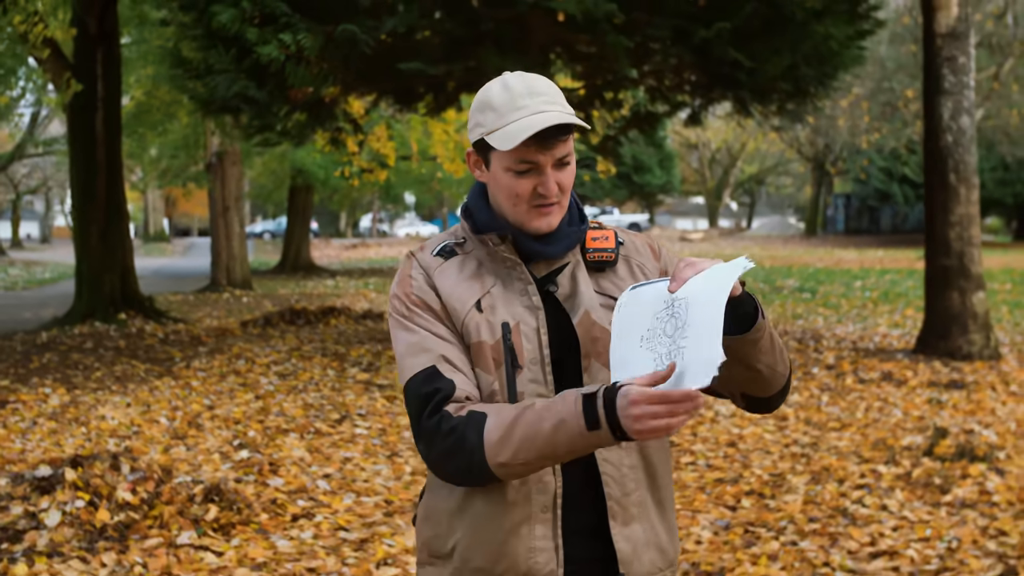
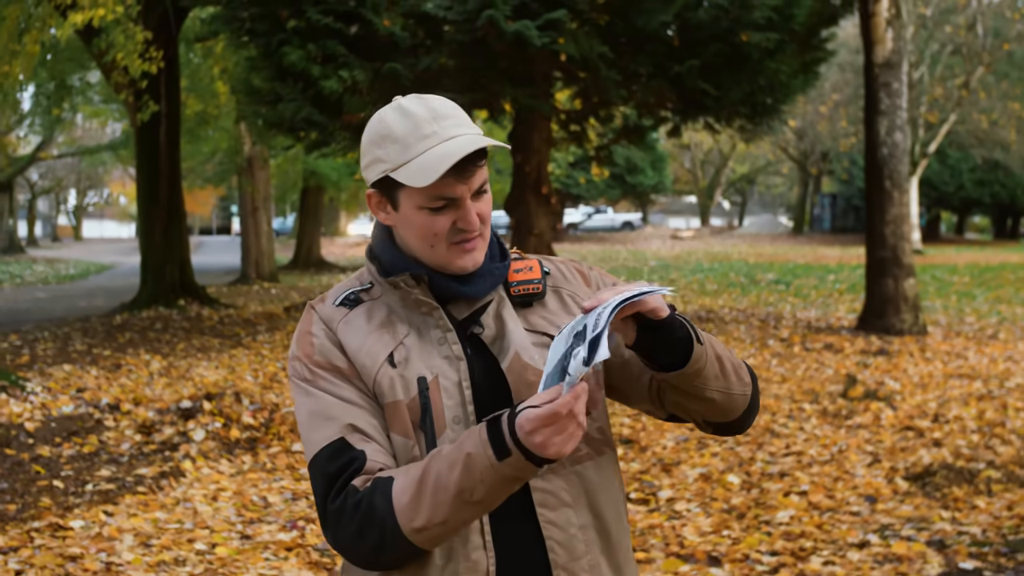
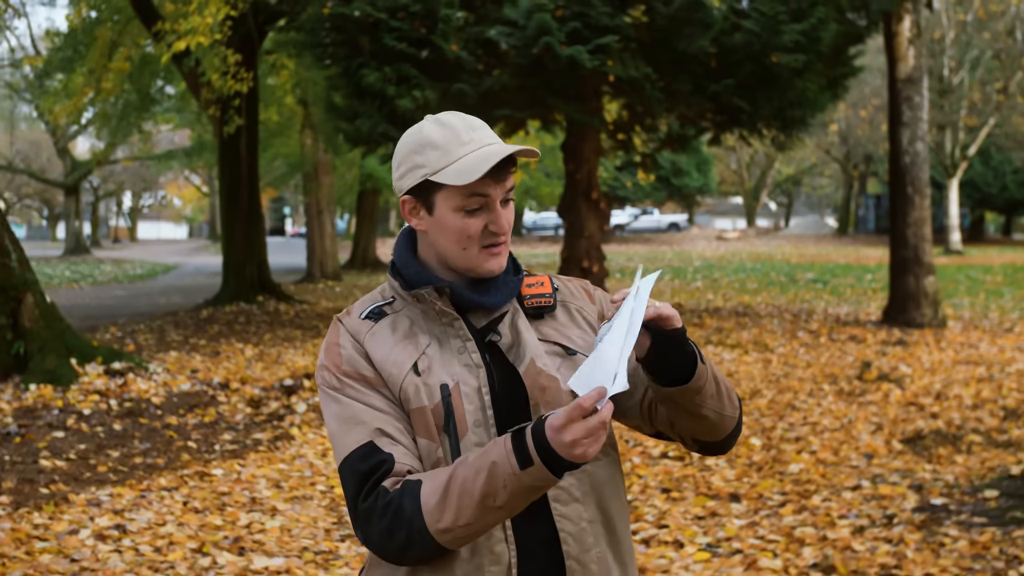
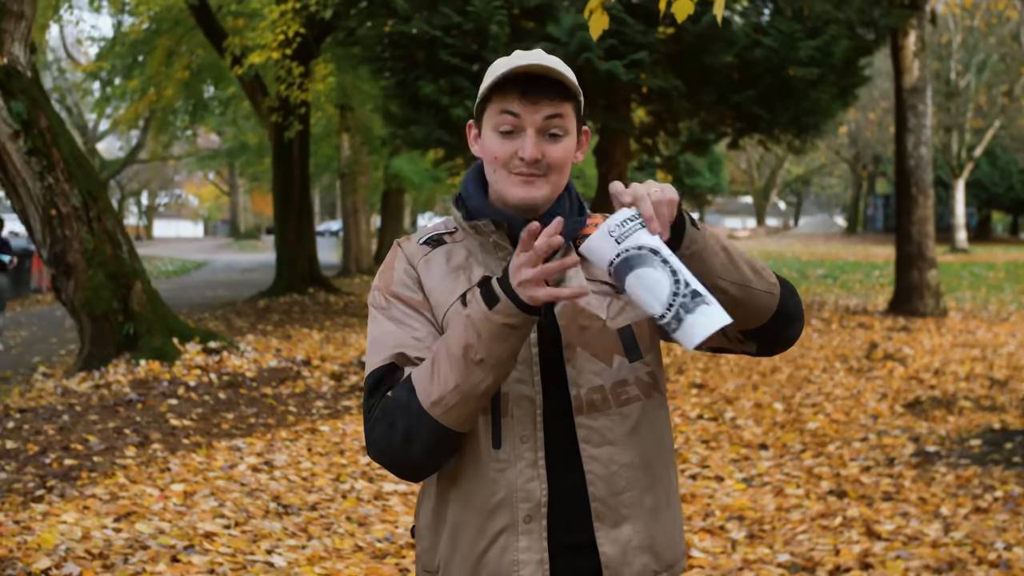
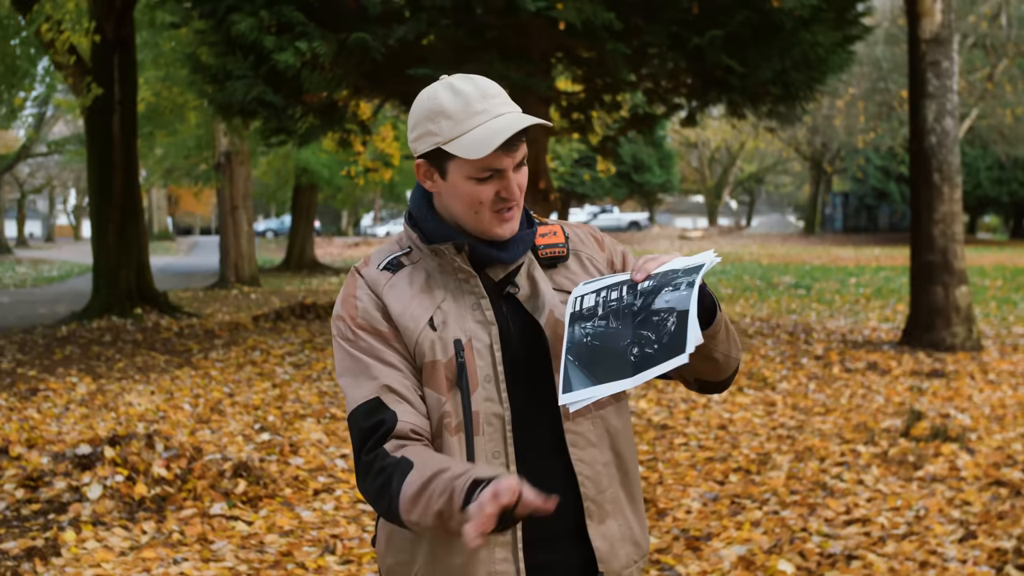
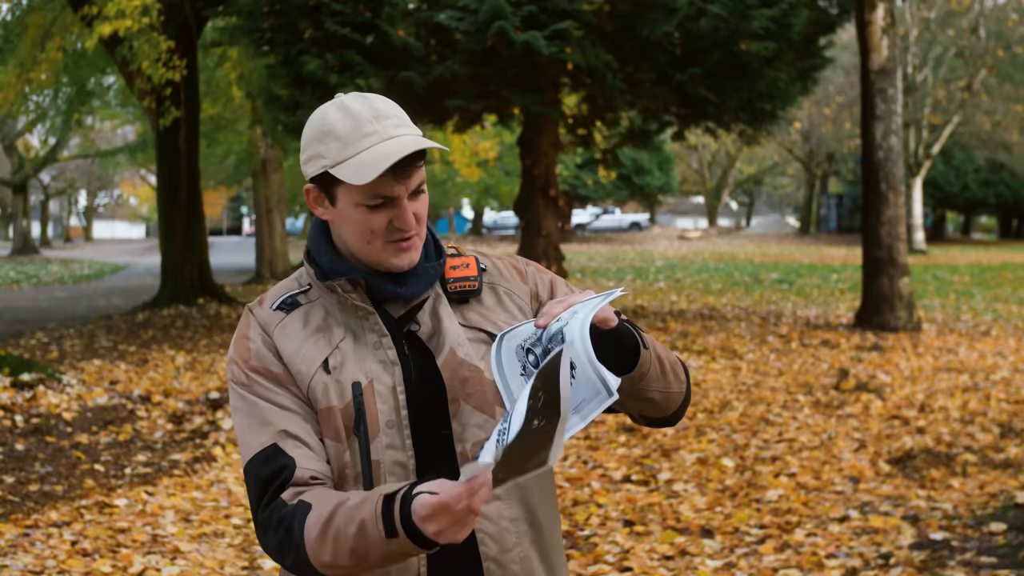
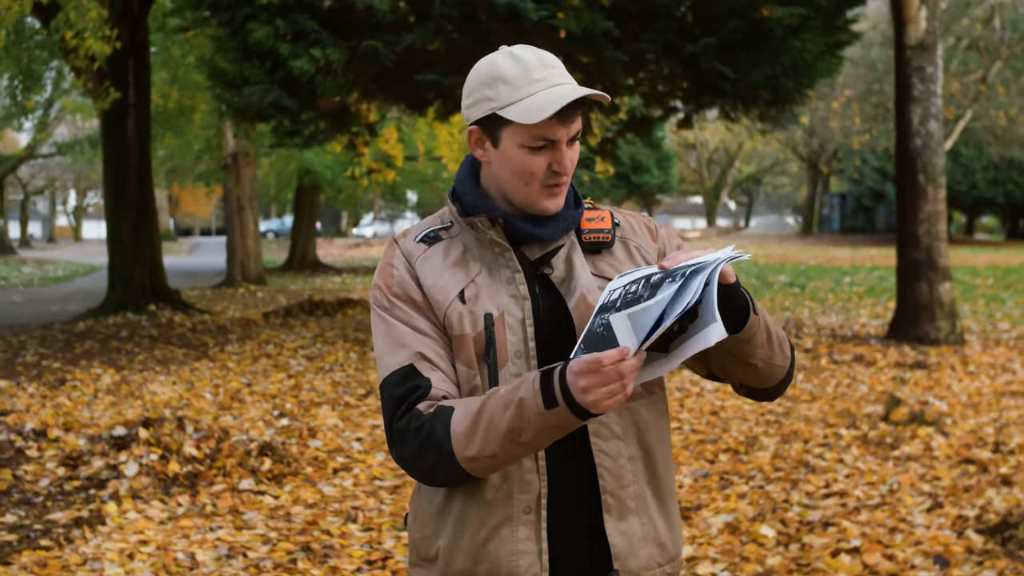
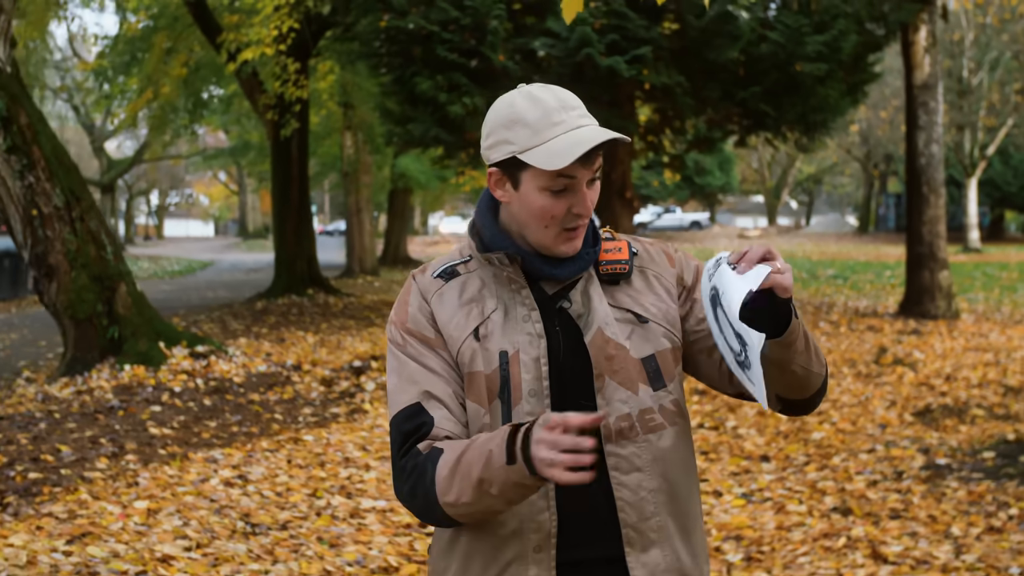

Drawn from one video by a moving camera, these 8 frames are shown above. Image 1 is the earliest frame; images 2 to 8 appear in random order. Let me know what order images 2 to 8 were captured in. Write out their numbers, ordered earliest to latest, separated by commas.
5, 7, 2, 6, 3, 8, 4
